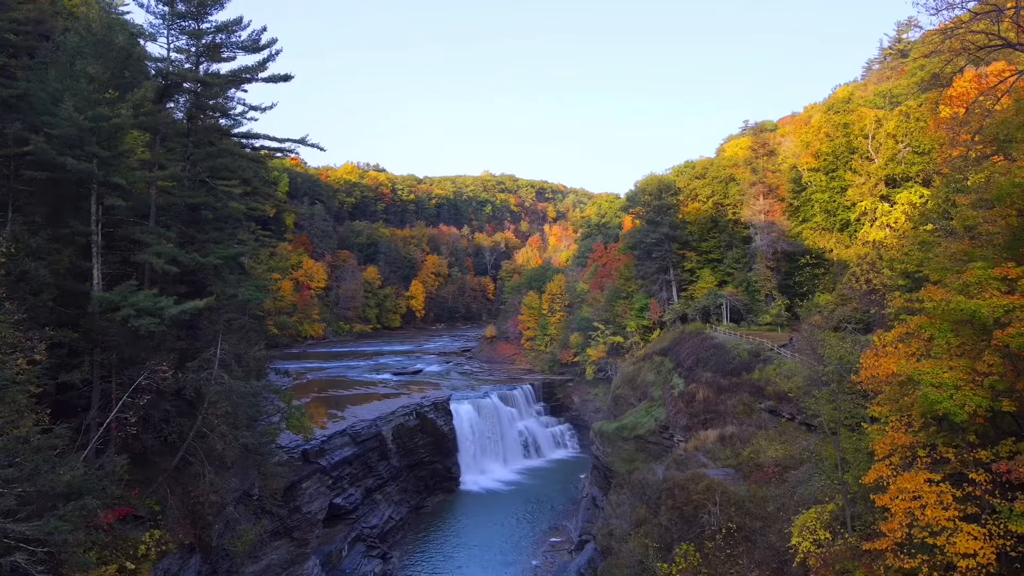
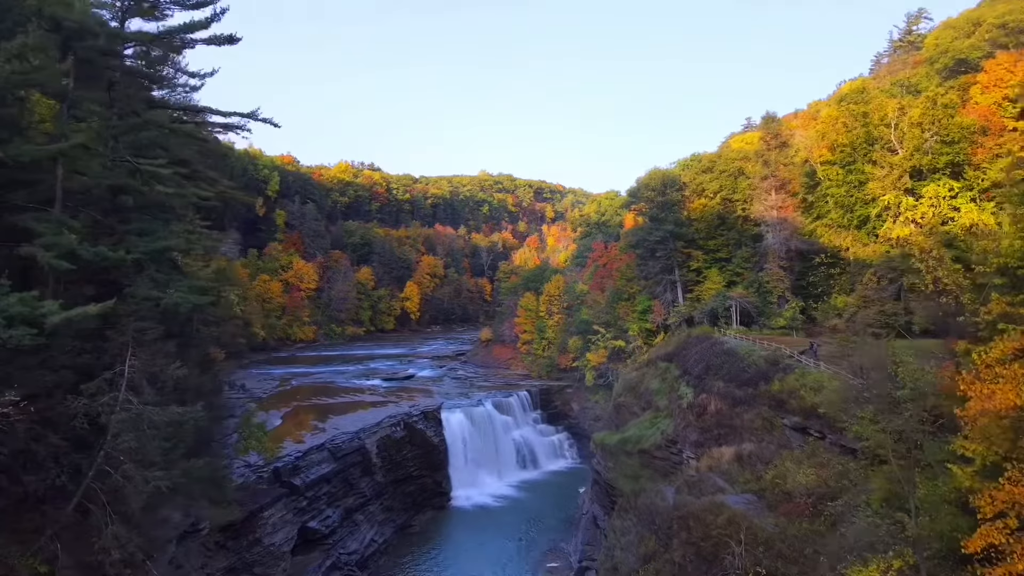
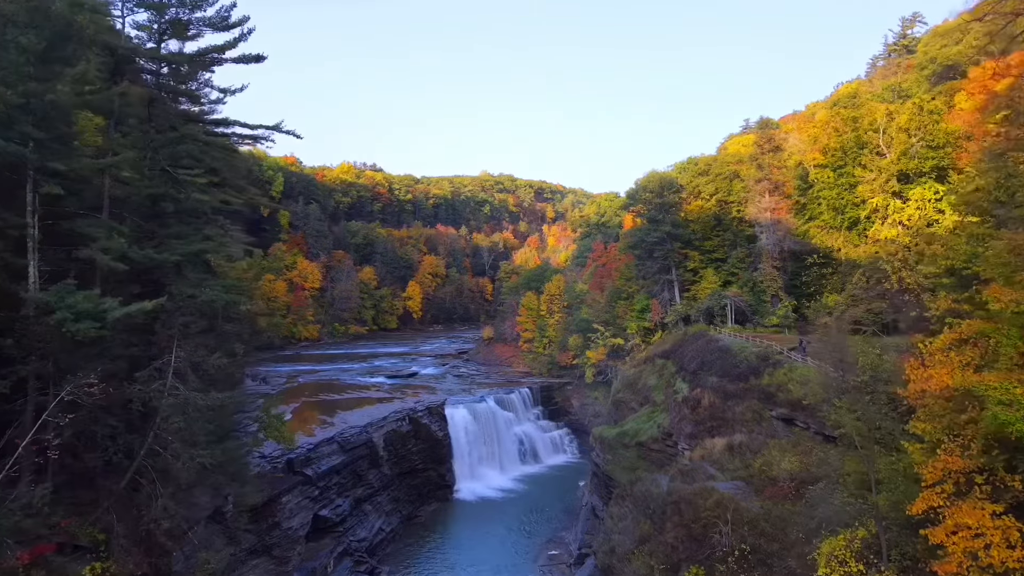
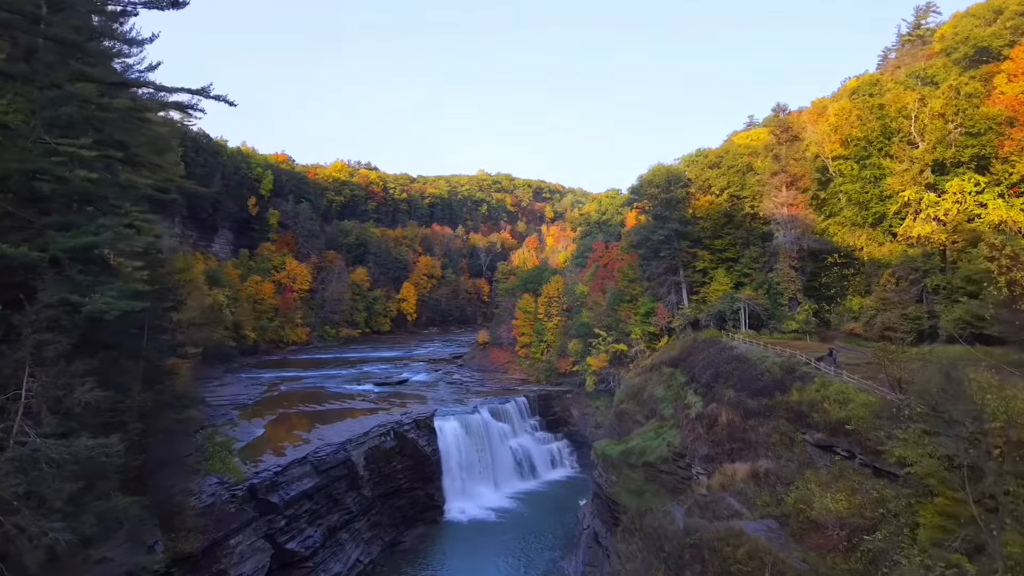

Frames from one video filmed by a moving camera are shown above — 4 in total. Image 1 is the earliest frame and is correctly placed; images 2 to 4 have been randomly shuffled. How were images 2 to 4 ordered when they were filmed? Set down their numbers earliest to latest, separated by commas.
3, 2, 4
